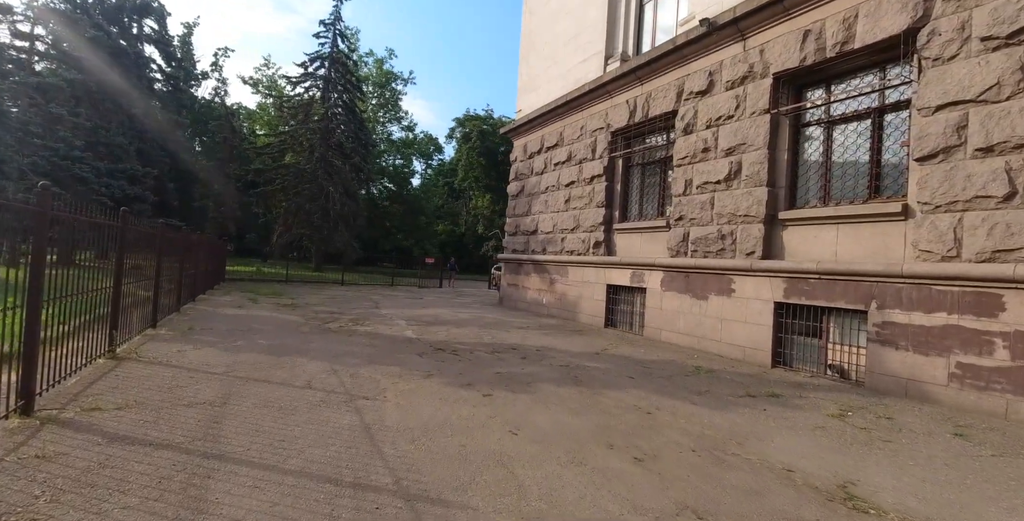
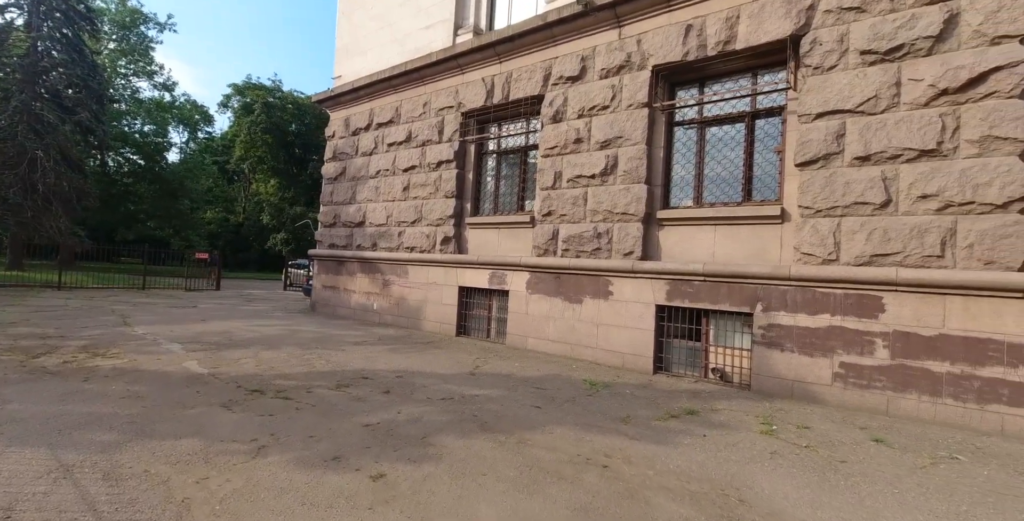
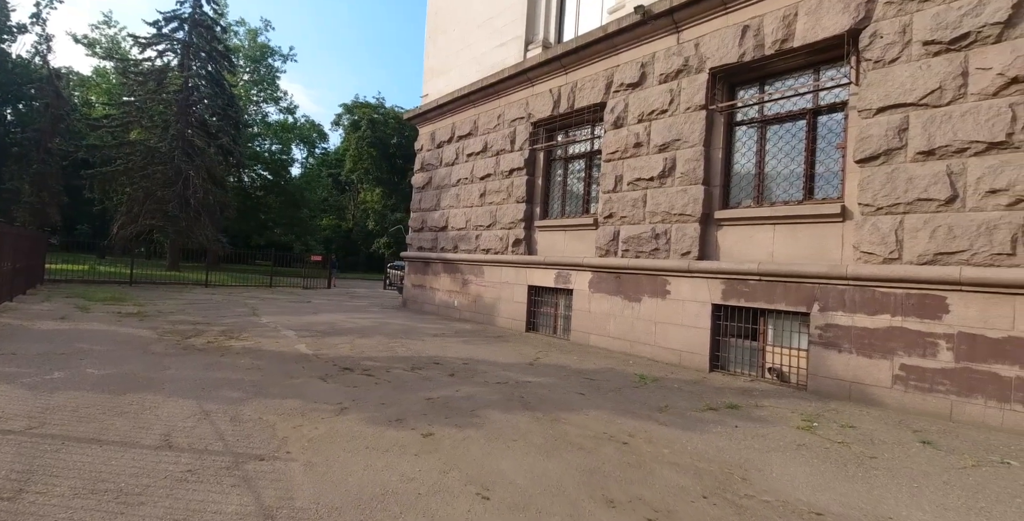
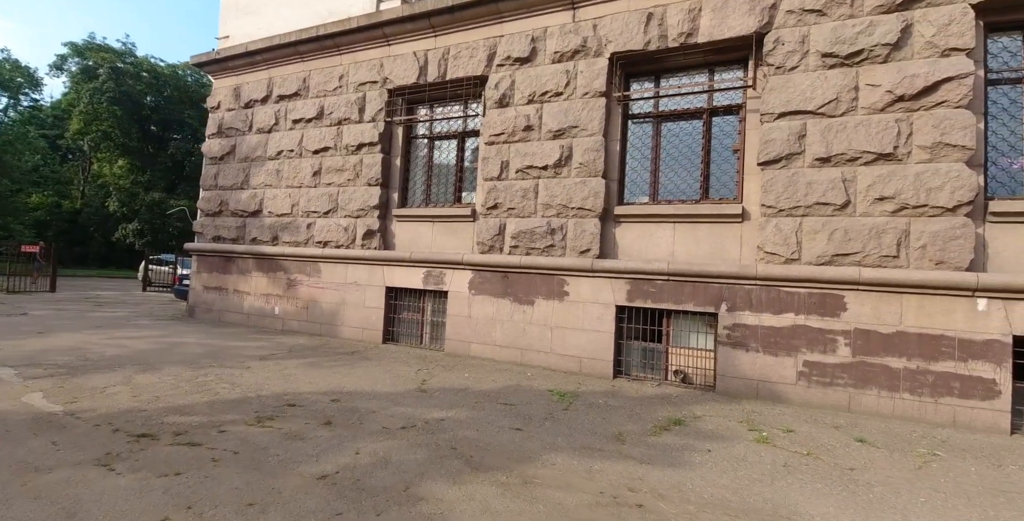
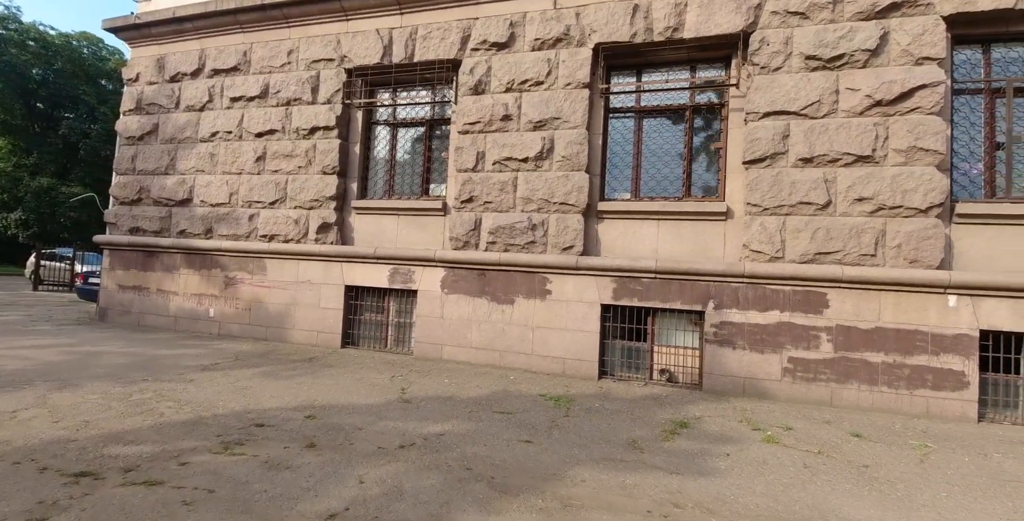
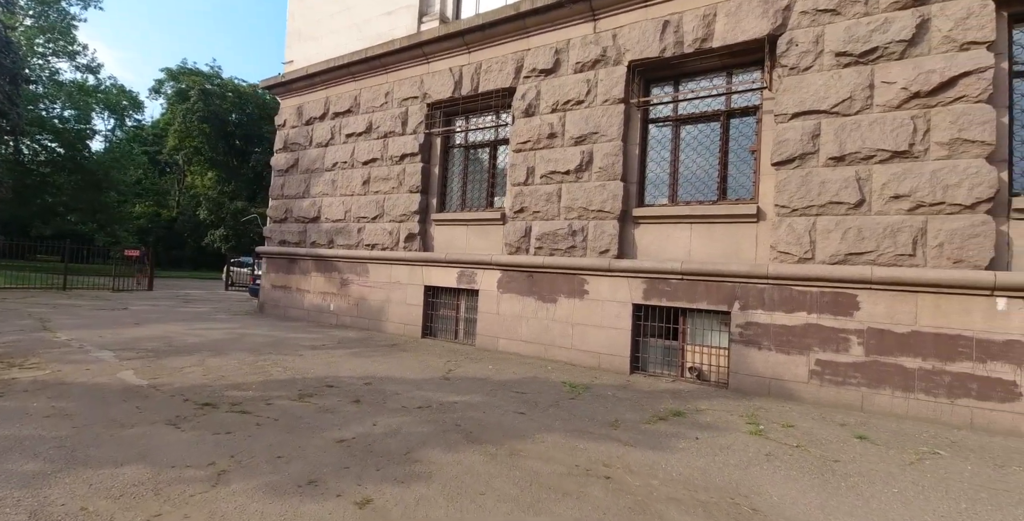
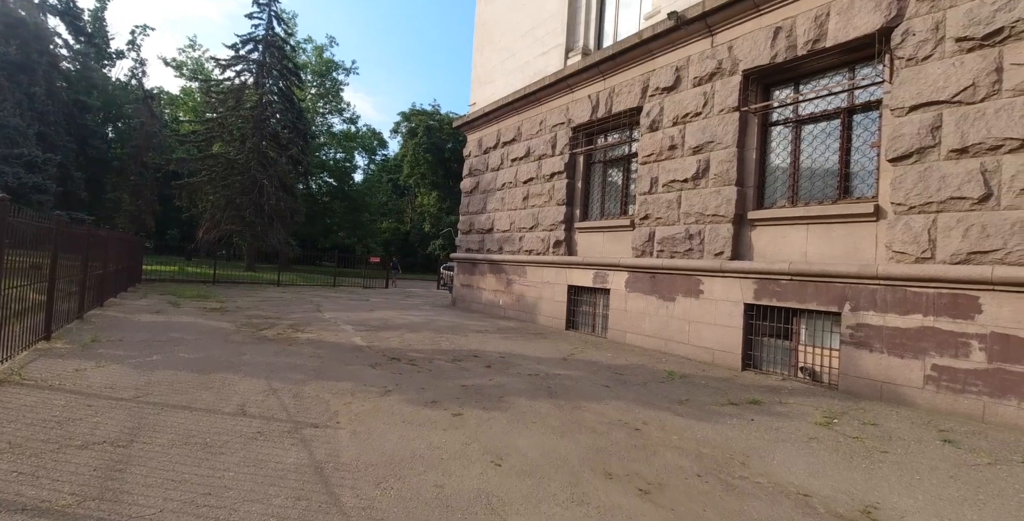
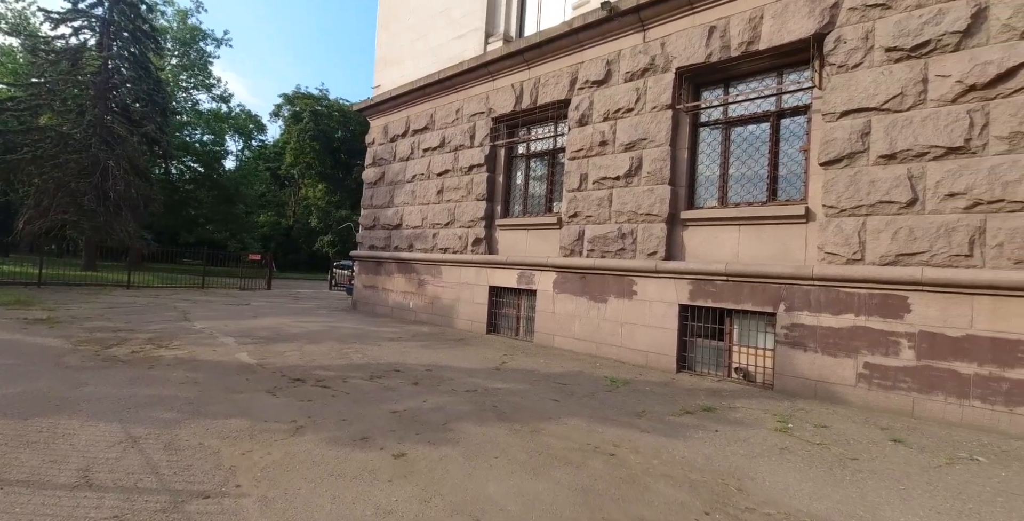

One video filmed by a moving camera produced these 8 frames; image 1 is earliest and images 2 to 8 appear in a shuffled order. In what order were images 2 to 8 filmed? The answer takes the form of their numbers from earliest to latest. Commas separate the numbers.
7, 3, 8, 2, 6, 4, 5
